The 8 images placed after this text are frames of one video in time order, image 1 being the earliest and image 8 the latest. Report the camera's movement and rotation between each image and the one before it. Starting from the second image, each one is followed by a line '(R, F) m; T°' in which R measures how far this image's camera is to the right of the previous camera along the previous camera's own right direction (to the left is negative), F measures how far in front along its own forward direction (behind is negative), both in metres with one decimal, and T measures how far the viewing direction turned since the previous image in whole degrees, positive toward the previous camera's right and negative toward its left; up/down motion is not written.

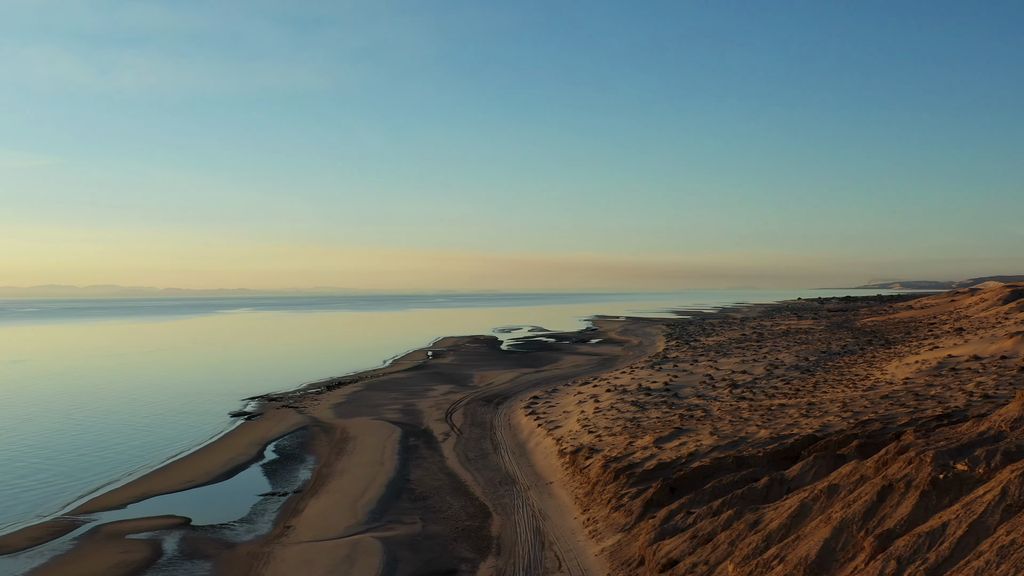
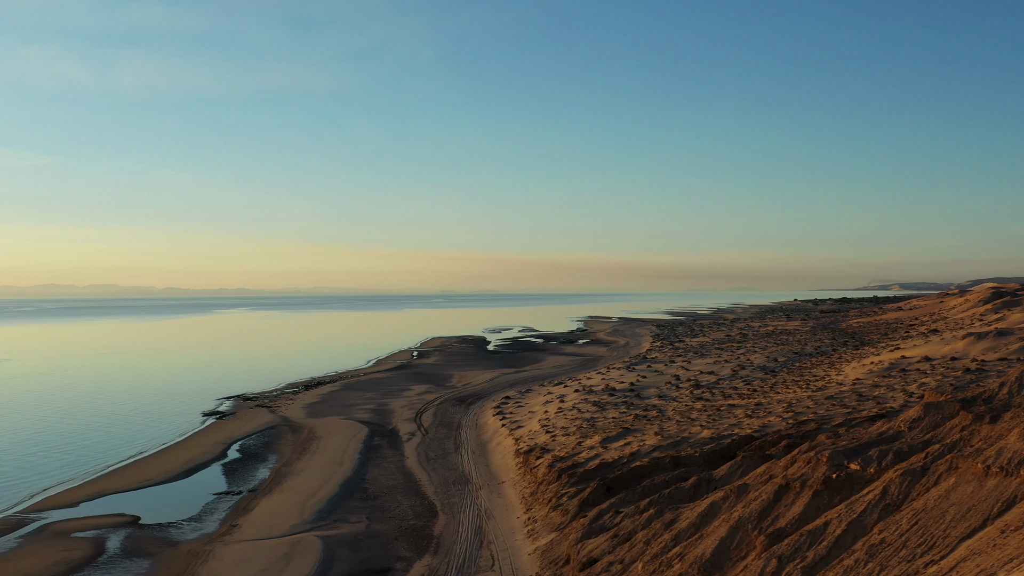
(+1.3, -0.1) m; 0°
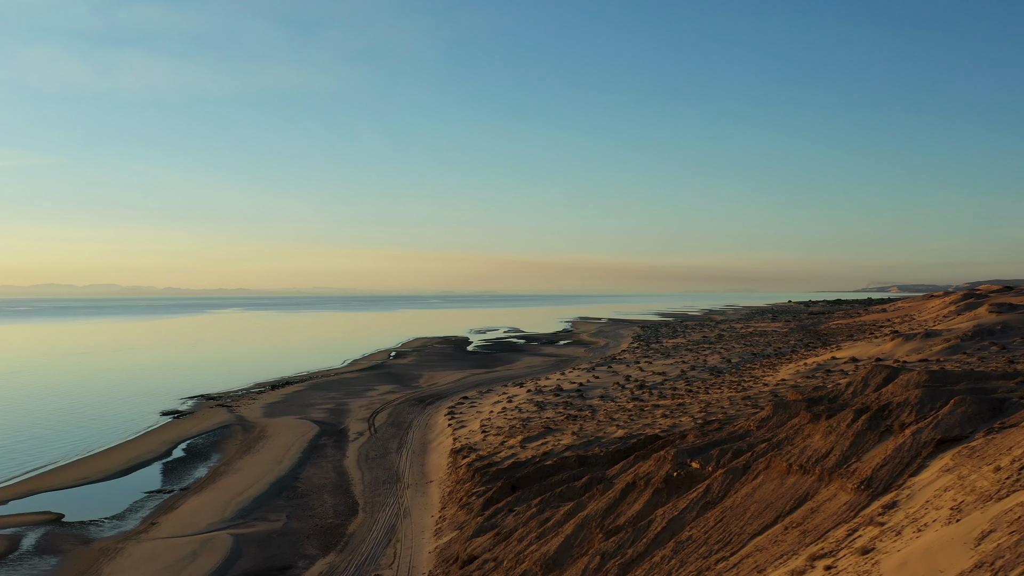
(+2.0, -0.1) m; 0°
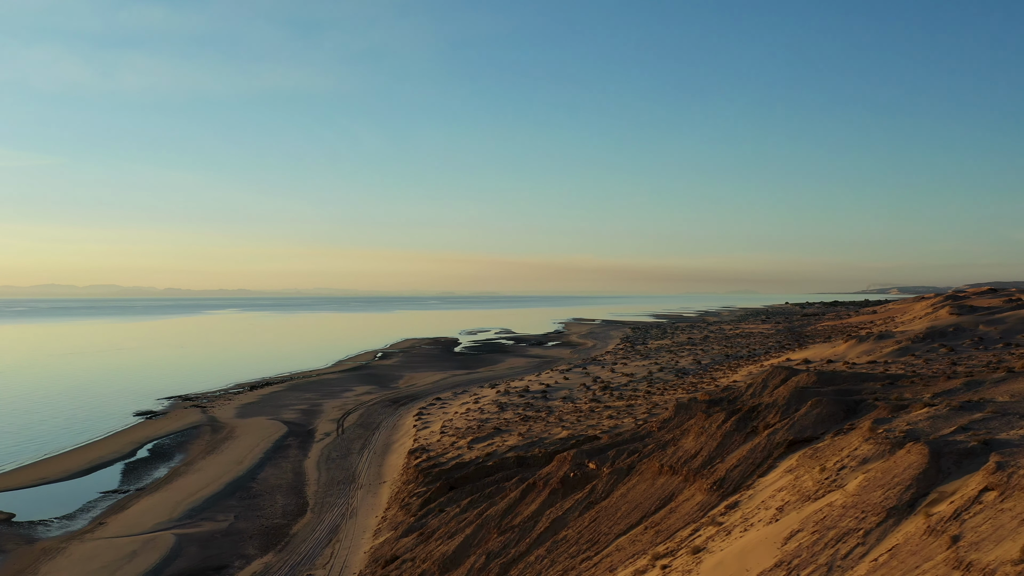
(+1.3, -0.1) m; 0°
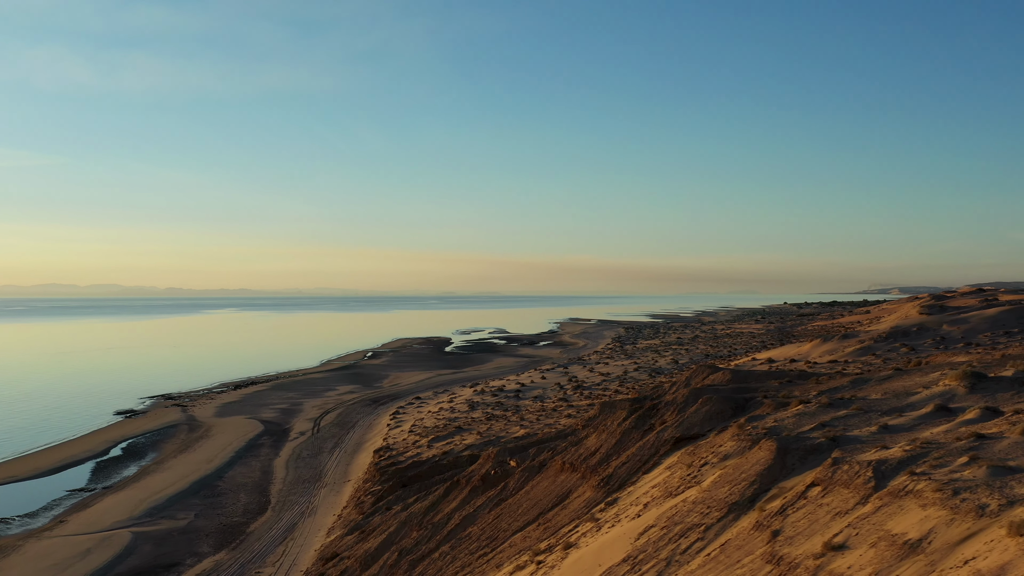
(+1.0, 0.0) m; 0°
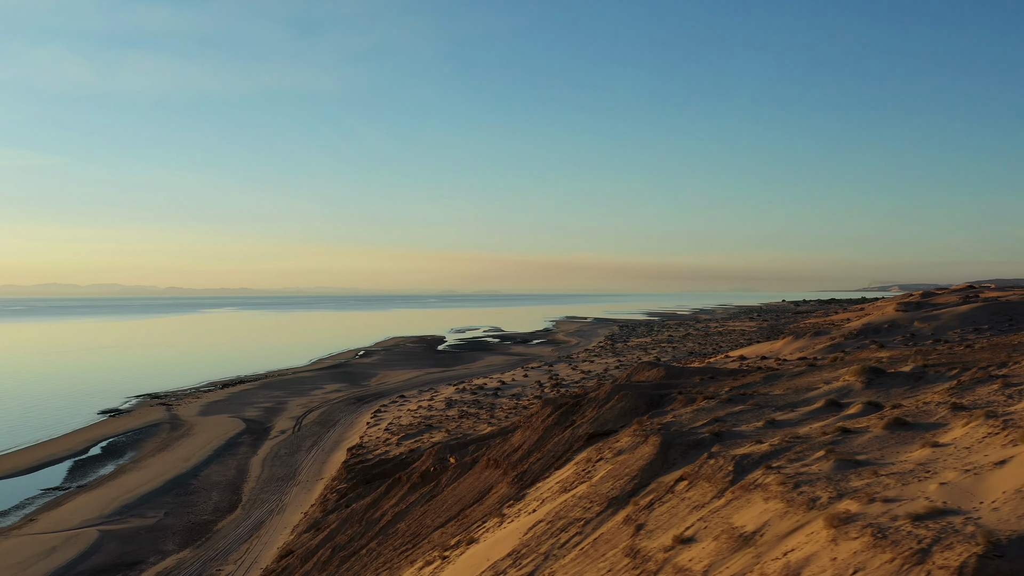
(+0.8, 0.0) m; 0°
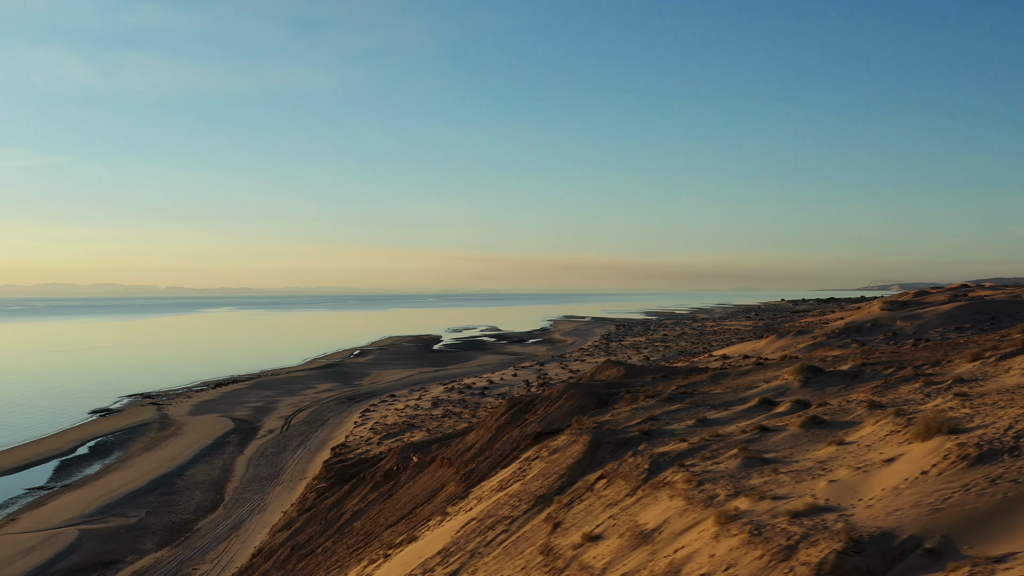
(+0.5, 0.0) m; 0°
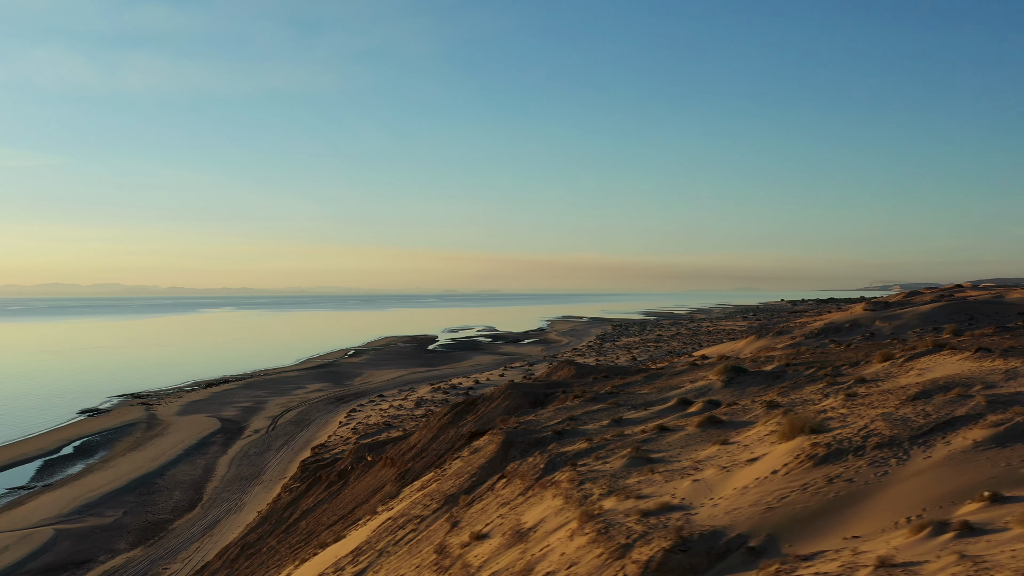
(+0.6, 0.0) m; 0°
